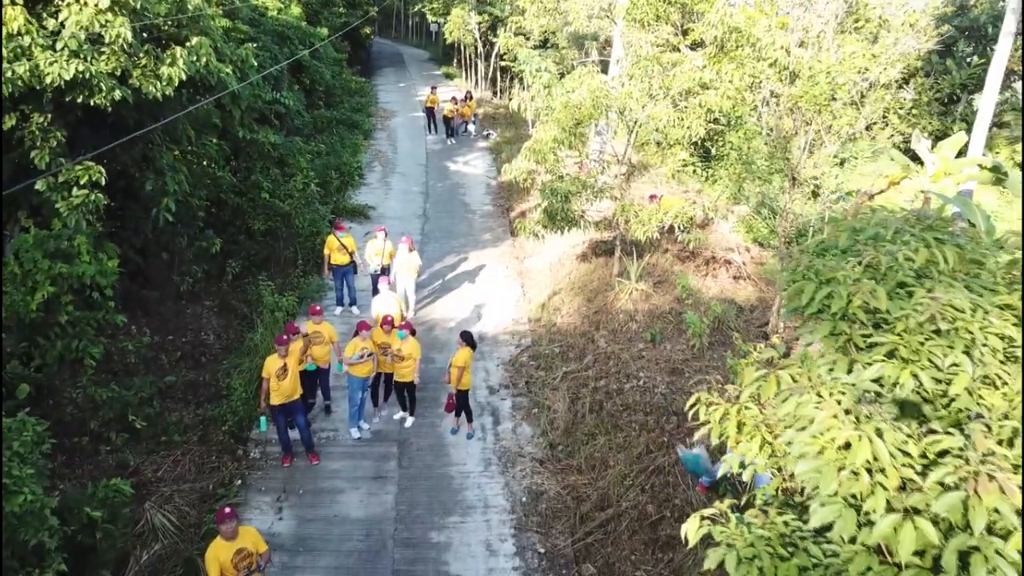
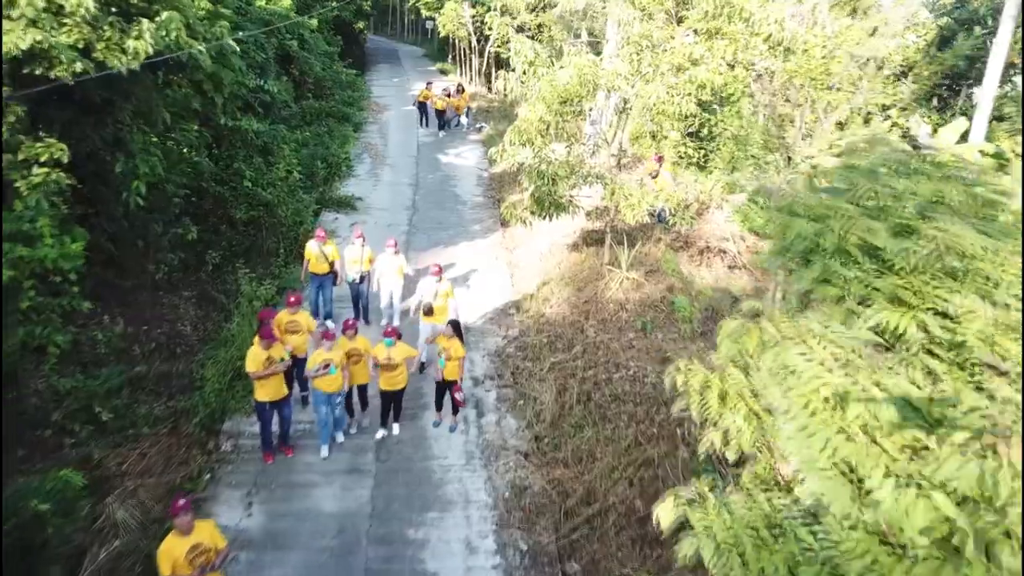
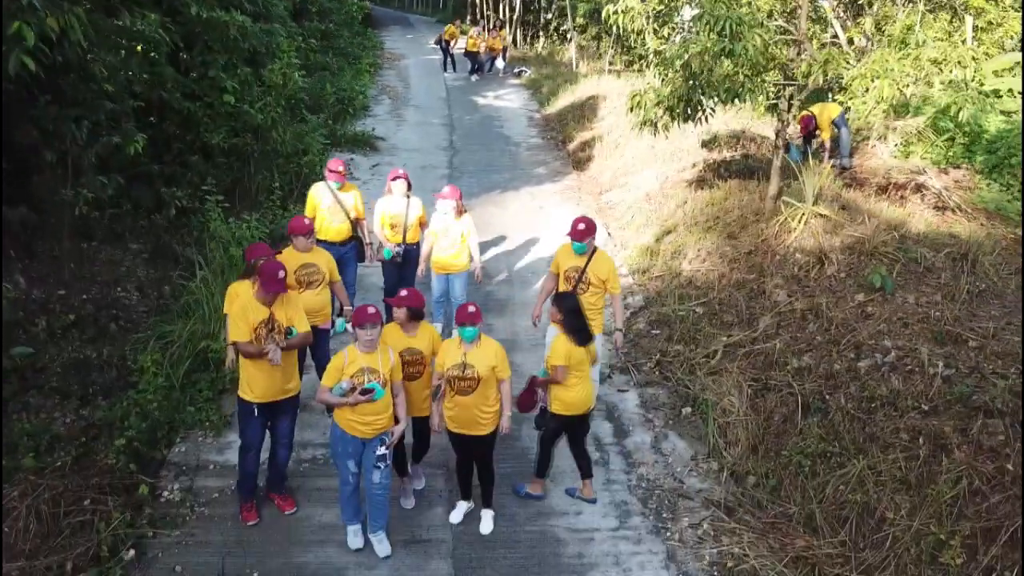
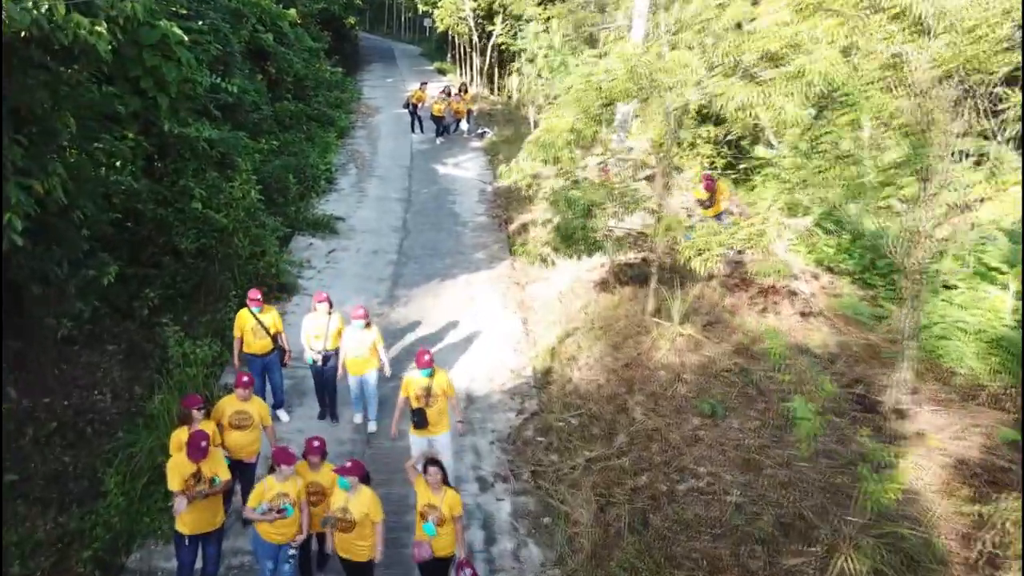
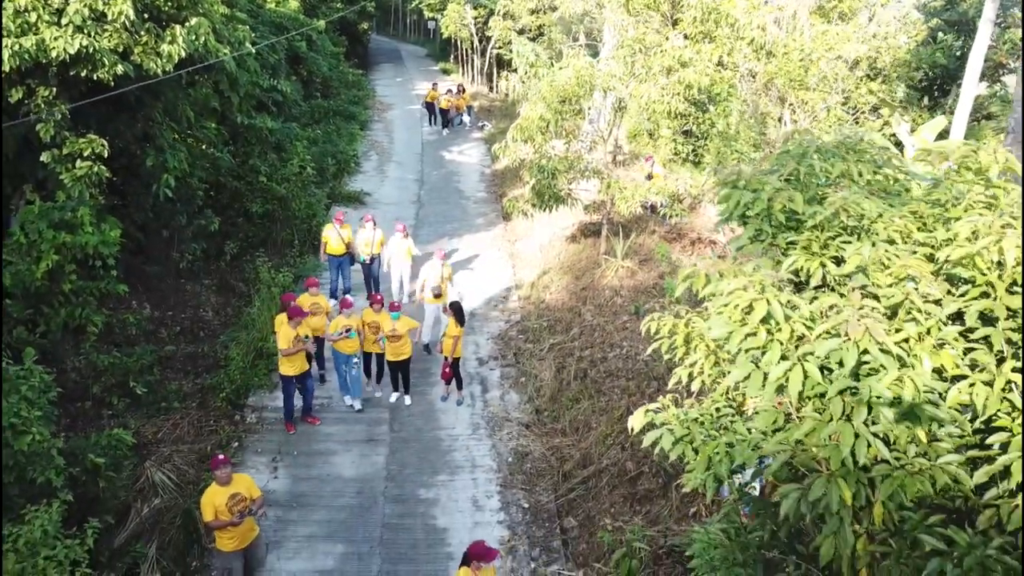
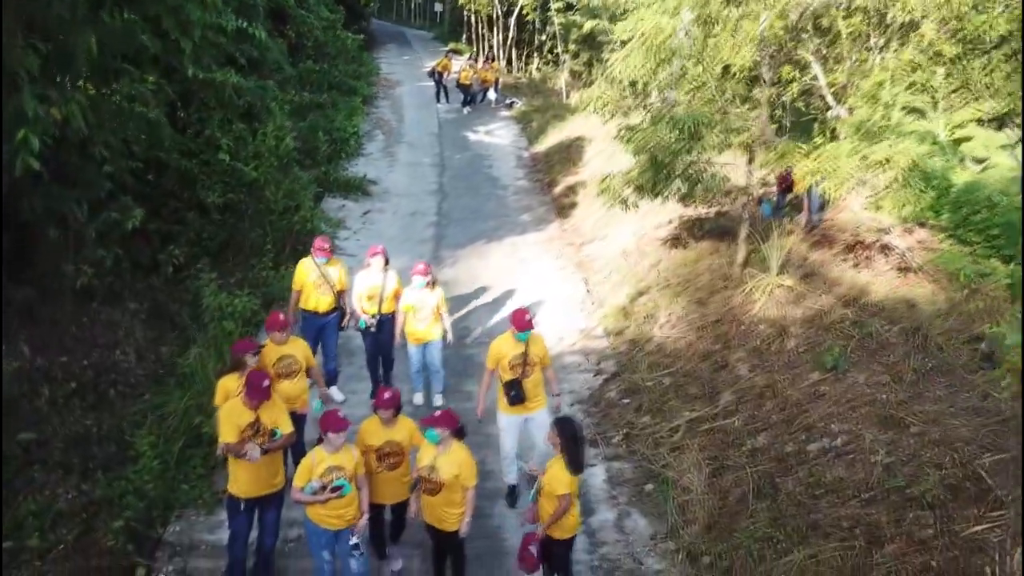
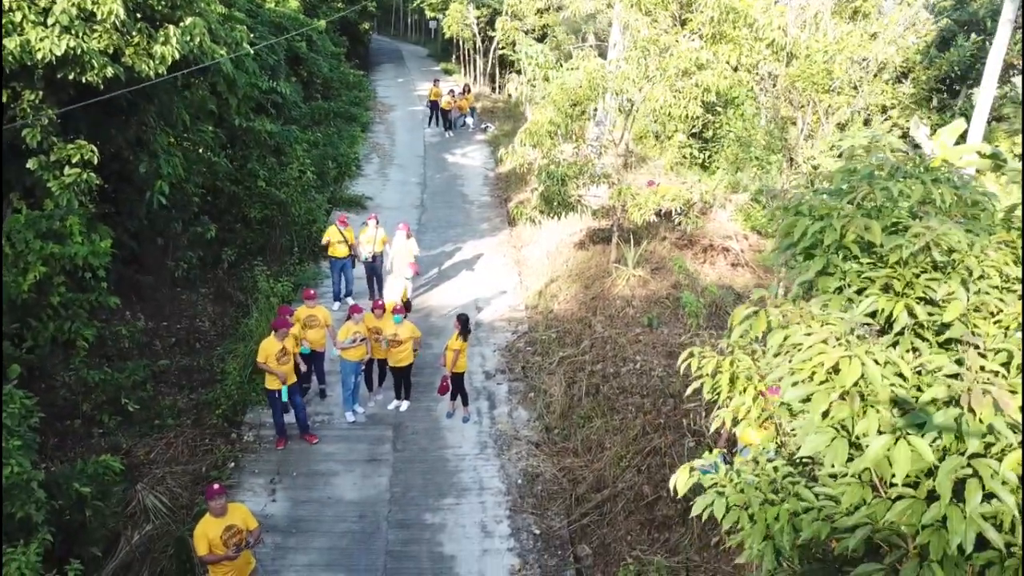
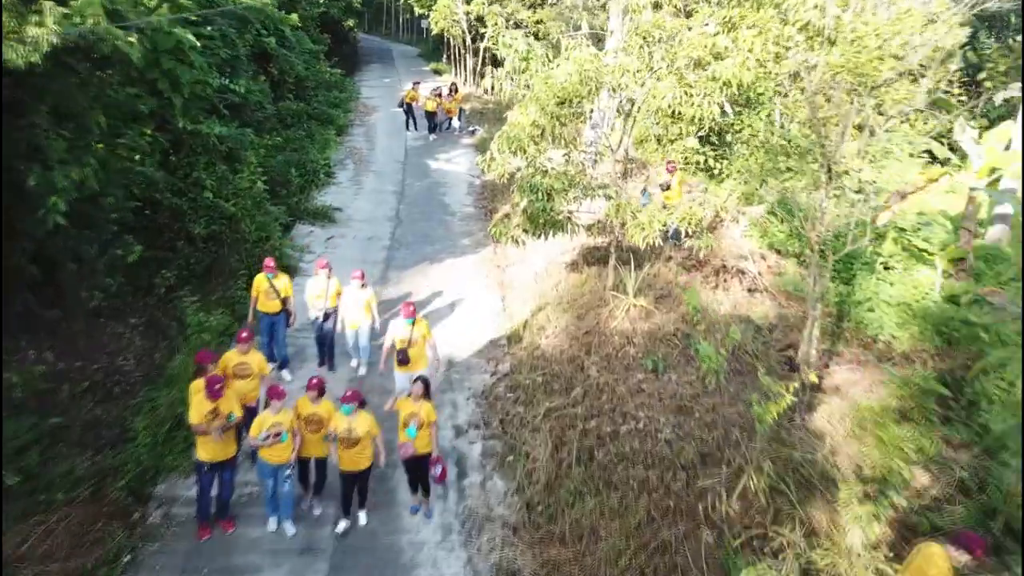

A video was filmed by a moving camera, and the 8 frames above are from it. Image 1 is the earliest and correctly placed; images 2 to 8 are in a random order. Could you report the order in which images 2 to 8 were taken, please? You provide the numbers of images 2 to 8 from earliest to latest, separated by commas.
7, 5, 2, 8, 4, 6, 3
